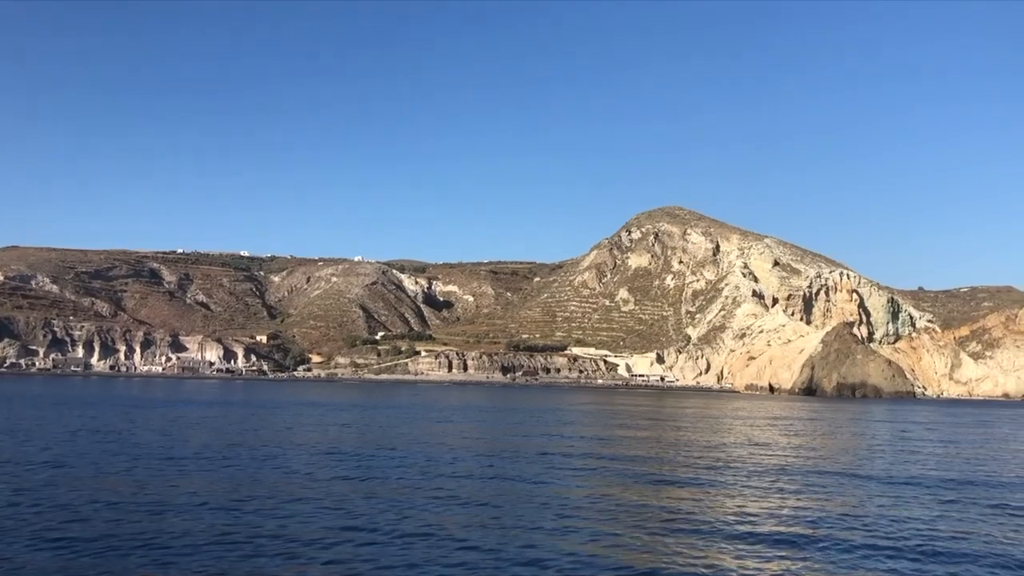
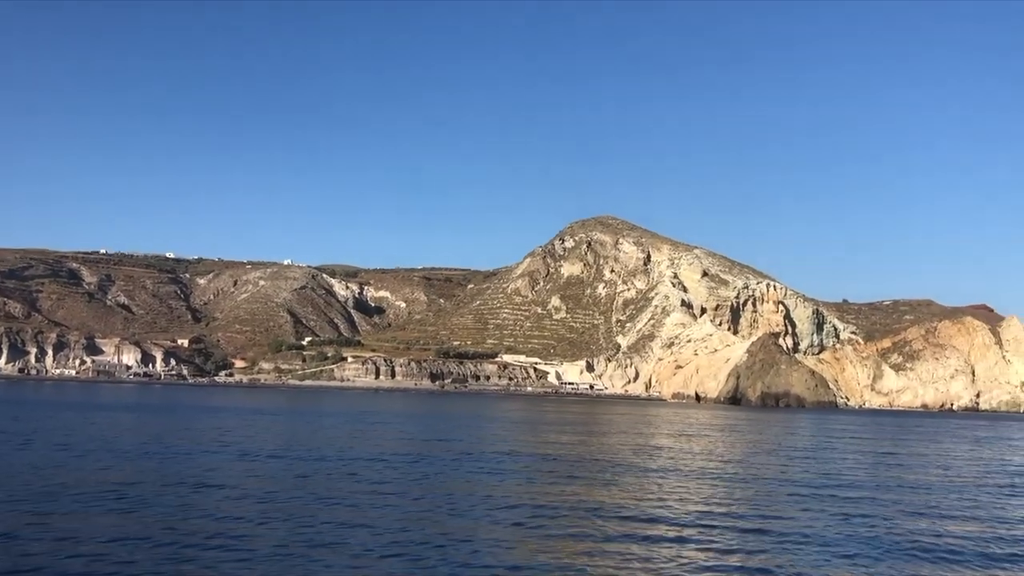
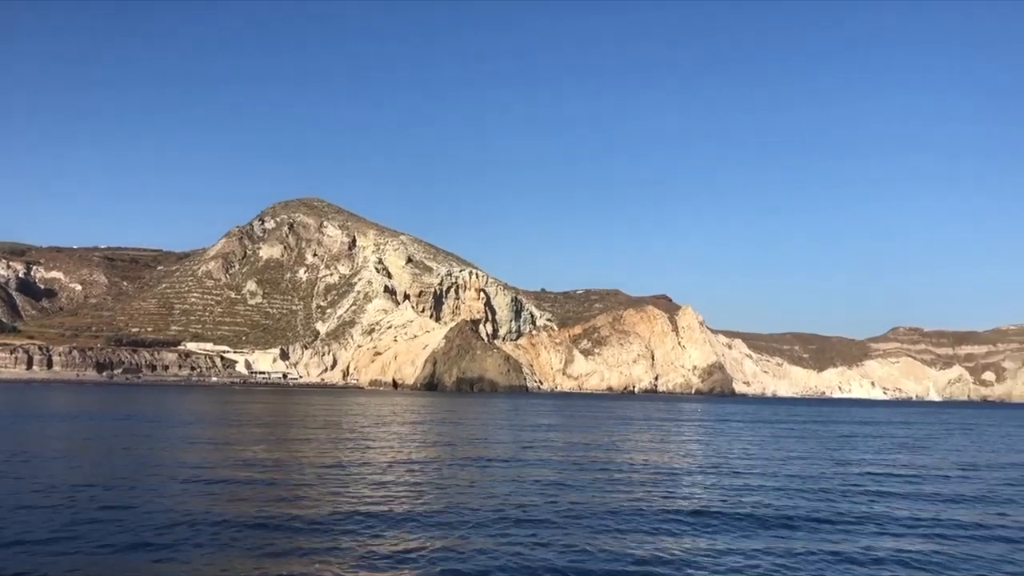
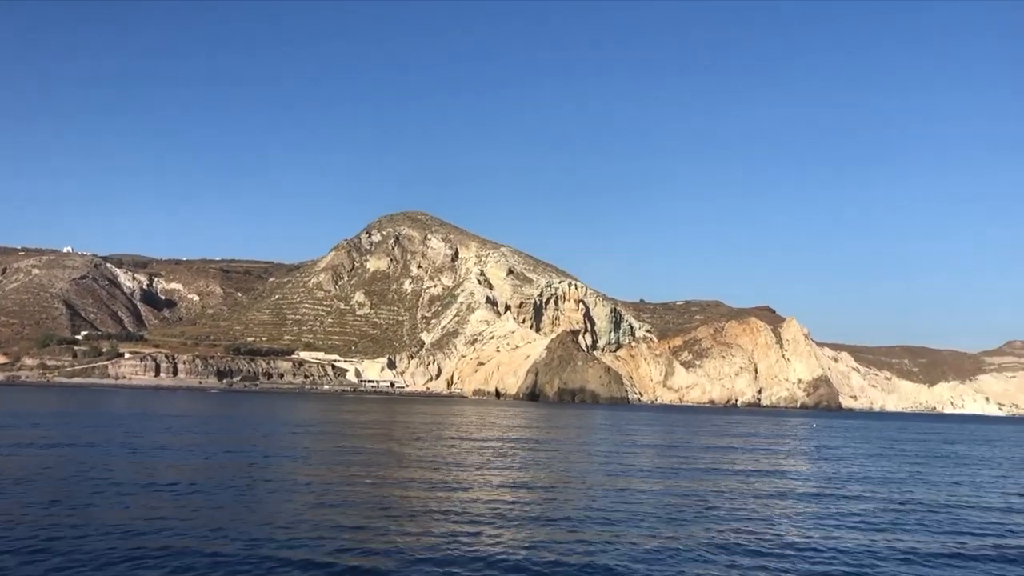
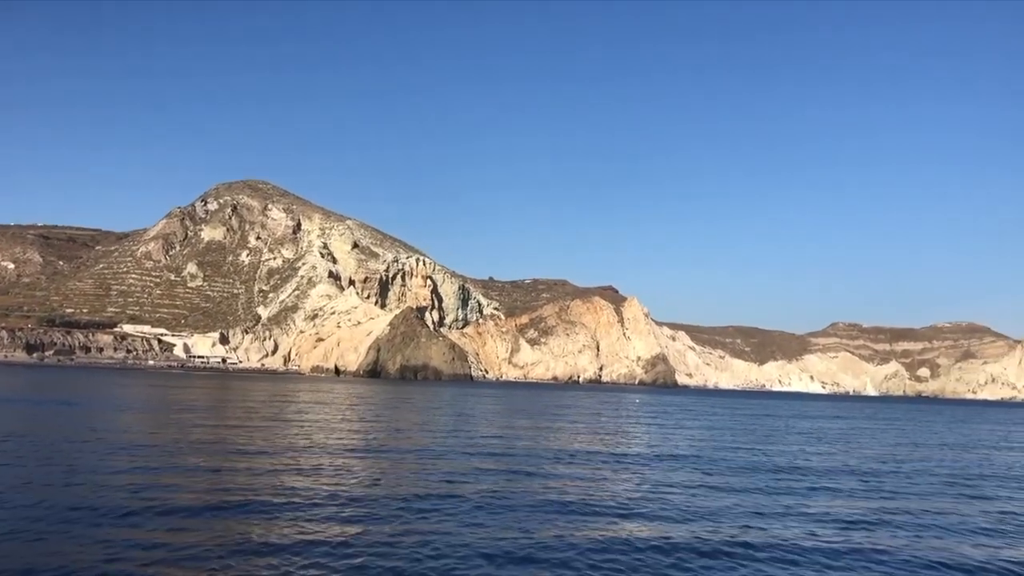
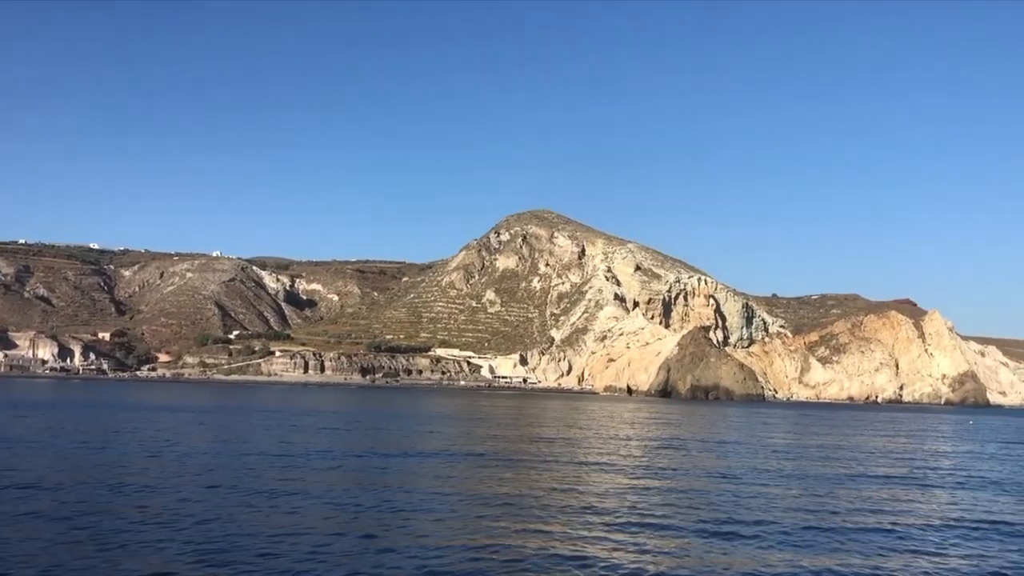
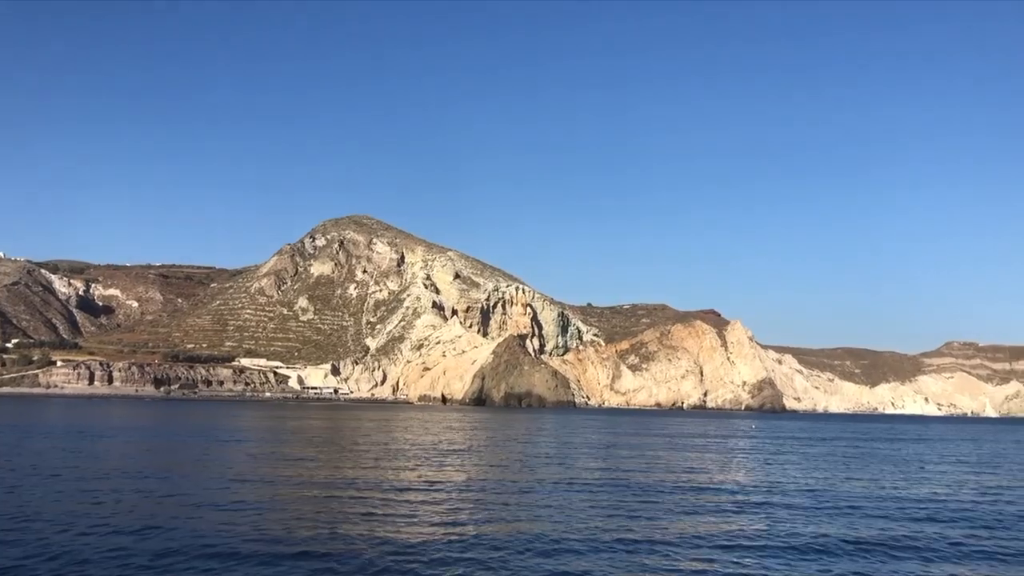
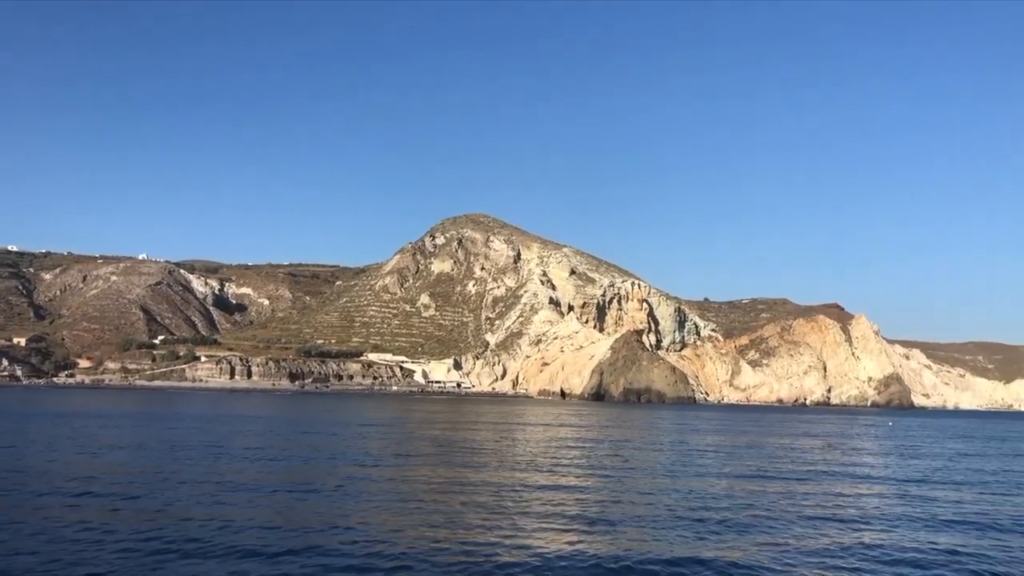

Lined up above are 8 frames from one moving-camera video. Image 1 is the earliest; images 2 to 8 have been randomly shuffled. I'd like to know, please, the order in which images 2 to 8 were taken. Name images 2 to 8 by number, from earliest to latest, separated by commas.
2, 6, 8, 4, 7, 3, 5
